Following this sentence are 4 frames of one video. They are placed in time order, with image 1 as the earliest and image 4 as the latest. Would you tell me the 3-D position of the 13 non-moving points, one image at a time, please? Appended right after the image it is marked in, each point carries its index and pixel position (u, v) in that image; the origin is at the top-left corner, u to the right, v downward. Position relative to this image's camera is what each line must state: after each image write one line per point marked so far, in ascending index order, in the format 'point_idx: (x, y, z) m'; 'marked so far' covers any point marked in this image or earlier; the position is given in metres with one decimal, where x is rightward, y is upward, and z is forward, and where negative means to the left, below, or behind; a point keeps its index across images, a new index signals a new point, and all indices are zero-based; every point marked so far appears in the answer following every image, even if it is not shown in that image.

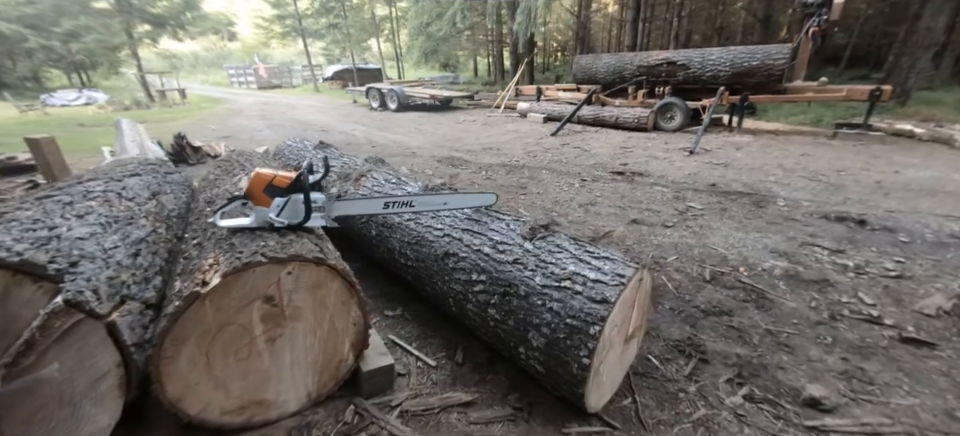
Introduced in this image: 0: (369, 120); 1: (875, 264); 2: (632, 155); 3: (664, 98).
0: (-2.8, +2.5, +9.8) m
1: (+2.9, -0.3, +2.8) m
2: (+2.3, +1.0, +5.8) m
3: (+3.5, +2.3, +7.2) m
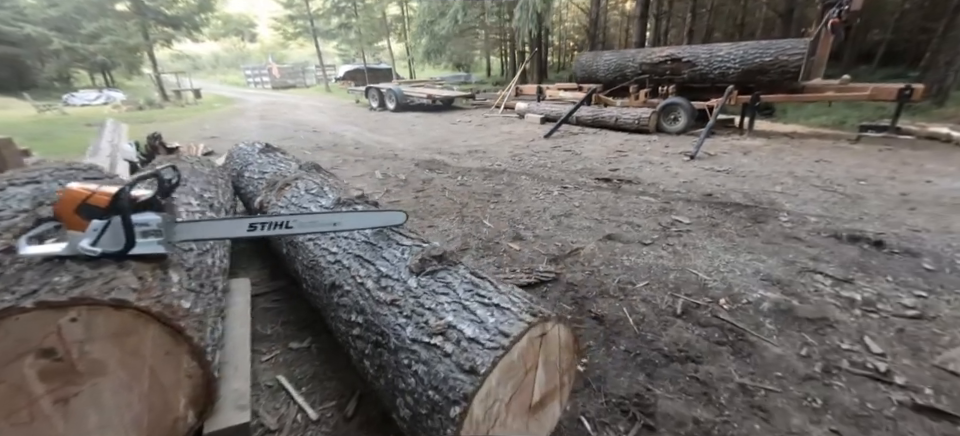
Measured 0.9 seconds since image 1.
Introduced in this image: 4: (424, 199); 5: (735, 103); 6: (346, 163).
0: (-2.9, +2.5, +9.5) m
1: (+2.4, -0.5, +2.3) m
2: (+2.0, +0.8, +5.3) m
3: (+3.3, +2.1, +6.6) m
4: (-0.6, +0.2, +4.1) m
5: (+4.1, +1.9, +6.2) m
6: (-2.0, +0.8, +5.8) m
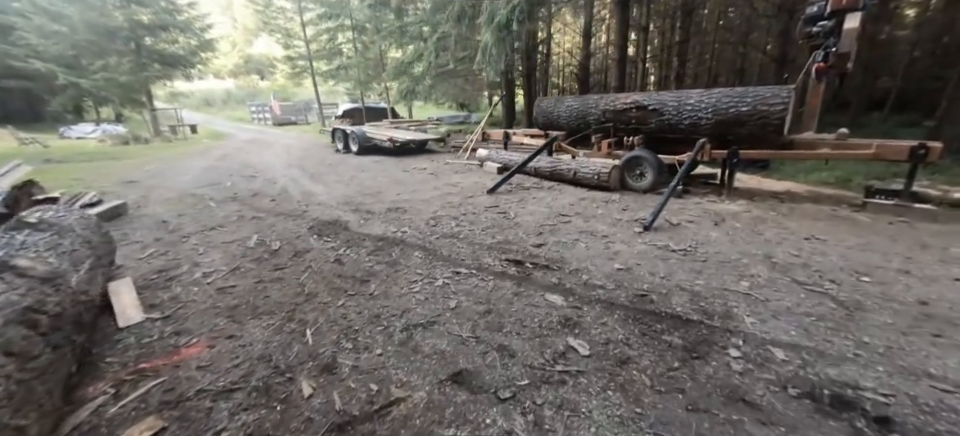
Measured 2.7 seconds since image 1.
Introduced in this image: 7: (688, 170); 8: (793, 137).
0: (-3.8, +1.3, +8.8) m
1: (+1.2, -1.1, +1.1) m
2: (+0.9, -0.1, +4.2) m
3: (+2.3, +1.0, +5.7) m
4: (-1.8, -0.6, +3.1) m
5: (+3.1, +0.8, +5.1) m
6: (-3.1, 0.0, +4.9) m
7: (+2.6, +0.6, +4.8) m
8: (+4.2, +1.1, +5.0) m
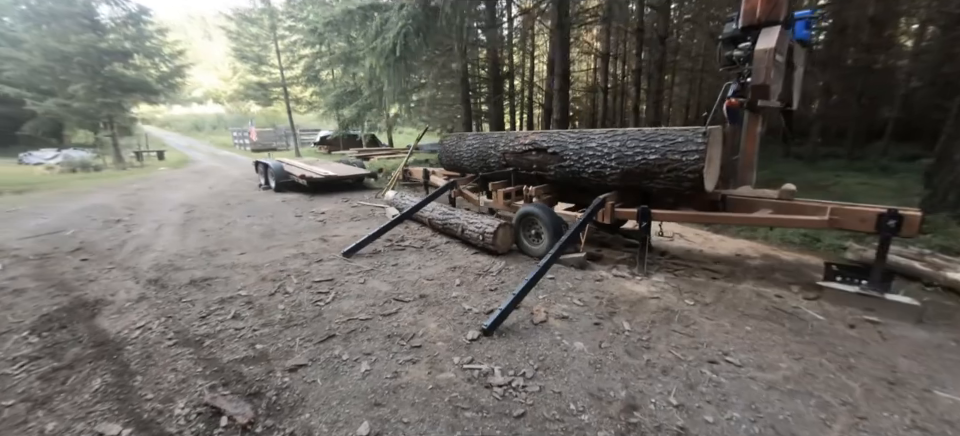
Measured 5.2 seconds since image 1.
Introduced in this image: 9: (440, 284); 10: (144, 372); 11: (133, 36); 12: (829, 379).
0: (-5.4, +0.3, +7.7) m
1: (-0.6, -1.7, -0.2) m
2: (-0.8, -0.8, +3.0) m
3: (+0.6, +0.2, +4.4) m
4: (-3.6, -1.2, +1.9) m
5: (+1.4, 0.0, +3.9) m
6: (-4.9, -0.8, +3.7) m
7: (+0.9, -0.2, +3.5) m
8: (+2.4, +0.3, +3.7) m
9: (-0.4, -0.6, +3.7) m
10: (-2.2, -1.0, +2.5) m
11: (-15.2, +7.9, +16.5) m
12: (+2.2, -1.0, +2.3) m
